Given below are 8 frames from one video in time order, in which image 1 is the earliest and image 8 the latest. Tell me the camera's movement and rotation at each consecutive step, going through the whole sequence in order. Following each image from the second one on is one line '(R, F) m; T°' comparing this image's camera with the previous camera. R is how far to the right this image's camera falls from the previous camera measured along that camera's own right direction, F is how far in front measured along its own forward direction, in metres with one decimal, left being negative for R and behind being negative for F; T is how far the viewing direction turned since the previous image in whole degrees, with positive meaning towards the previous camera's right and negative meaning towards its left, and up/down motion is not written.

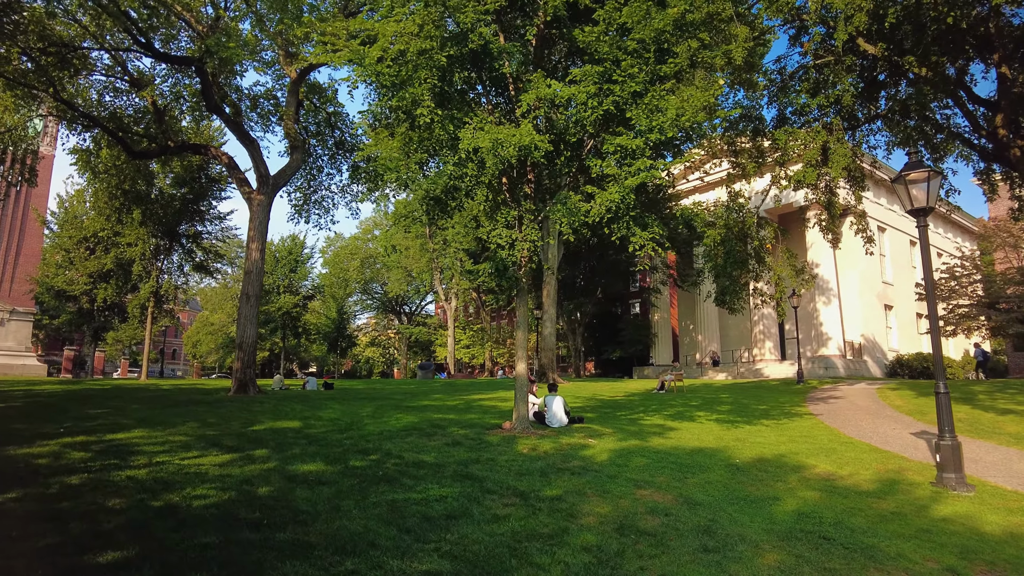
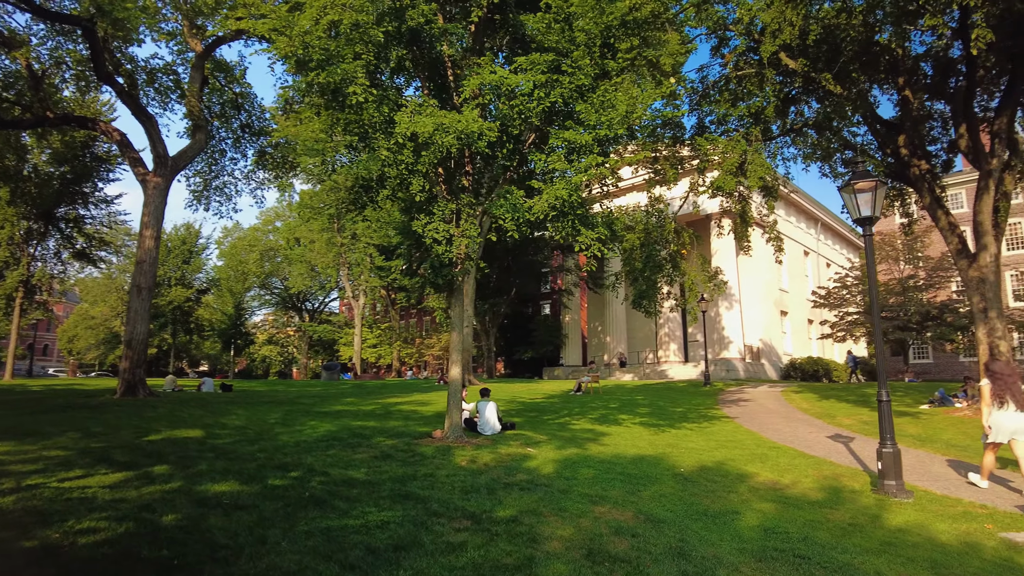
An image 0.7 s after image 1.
(-0.4, +0.6) m; +8°
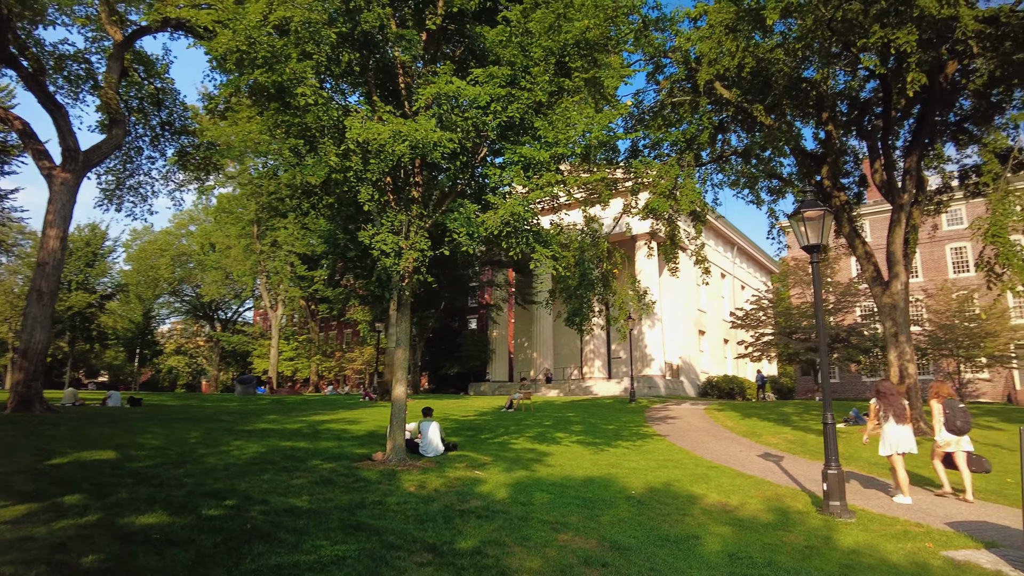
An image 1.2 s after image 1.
(-0.4, +0.3) m; +7°
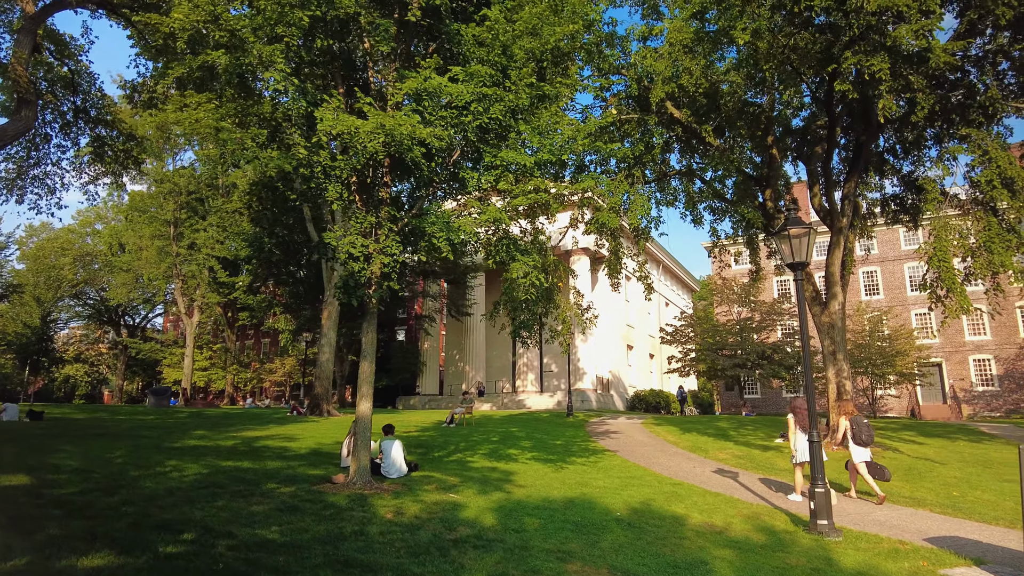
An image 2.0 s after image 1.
(-0.7, +0.5) m; +7°
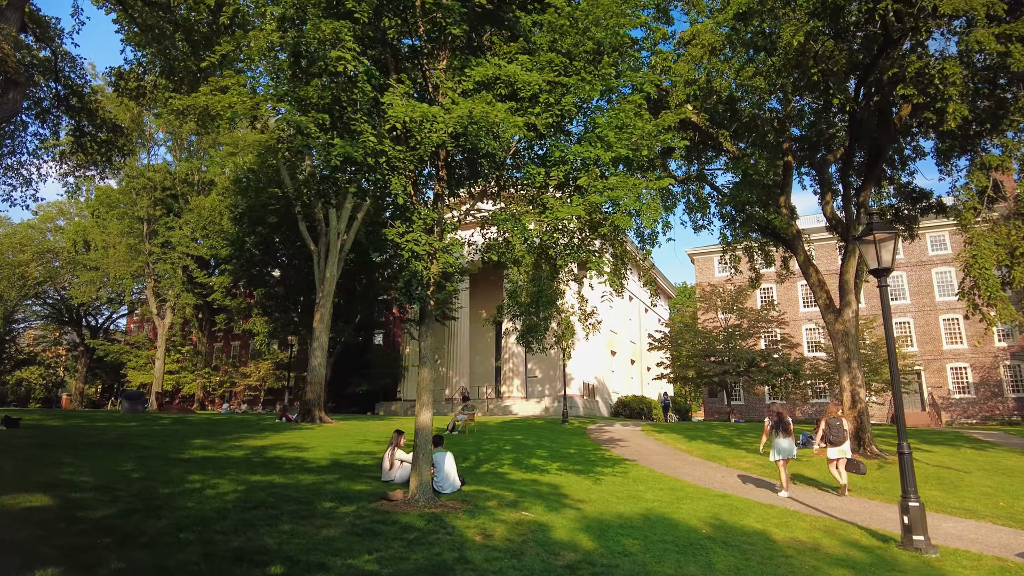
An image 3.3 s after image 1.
(-1.3, +0.6) m; +3°
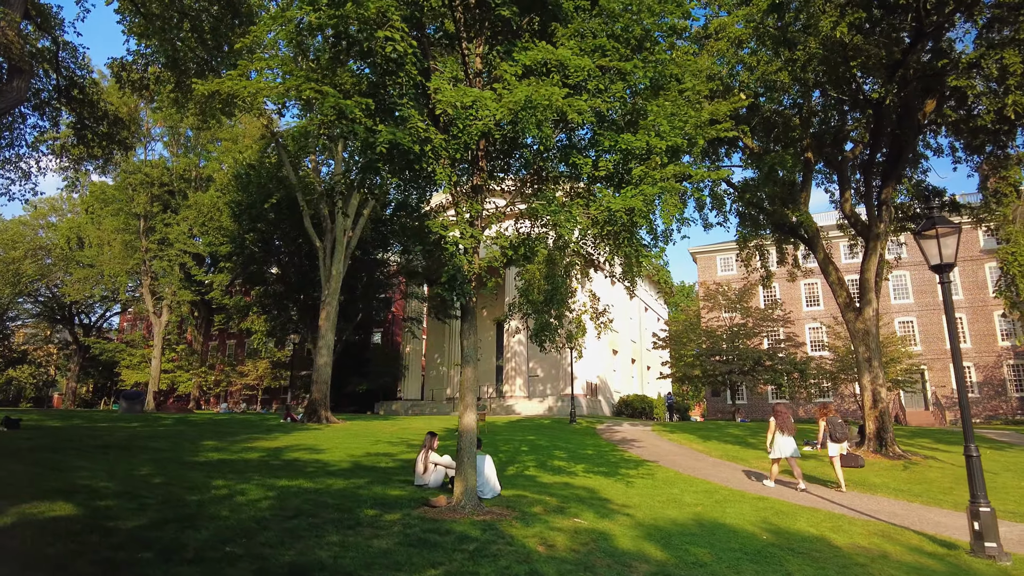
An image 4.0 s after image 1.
(-0.6, +0.4) m; +1°
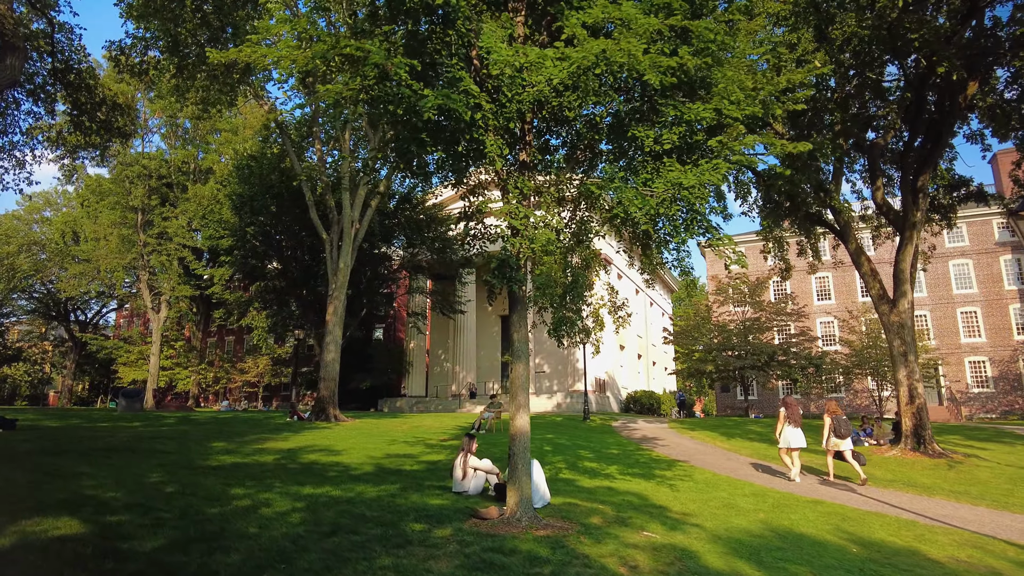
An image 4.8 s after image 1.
(-0.6, +0.8) m; 0°
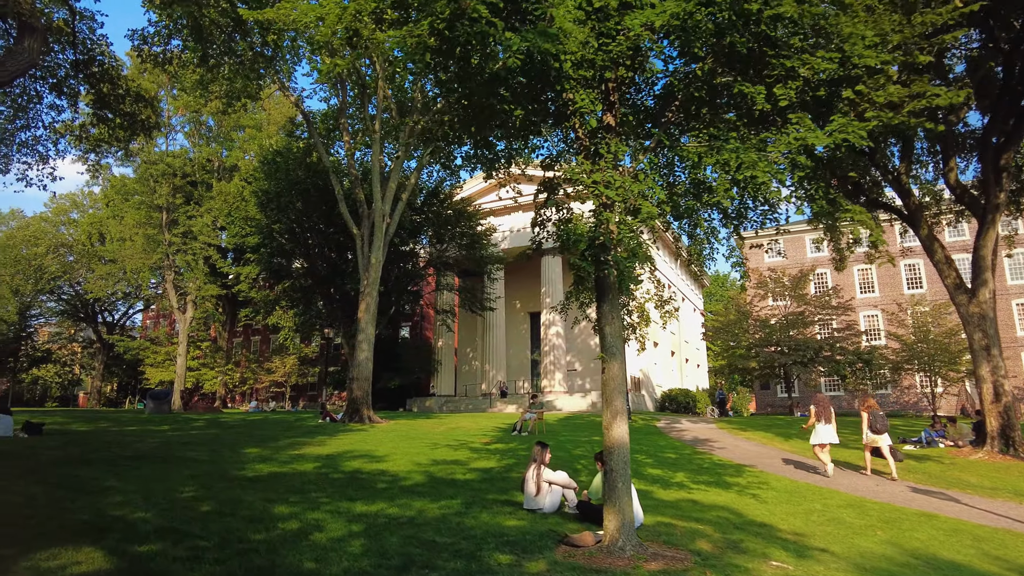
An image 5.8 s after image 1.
(-0.6, +1.0) m; -2°
